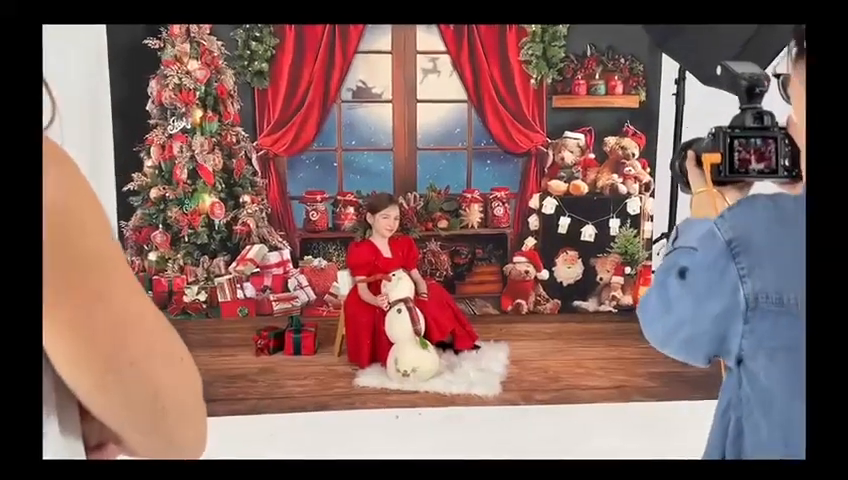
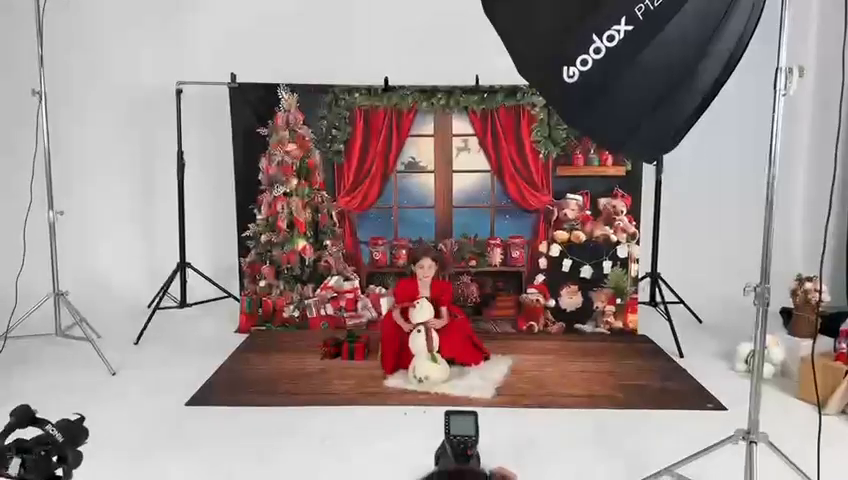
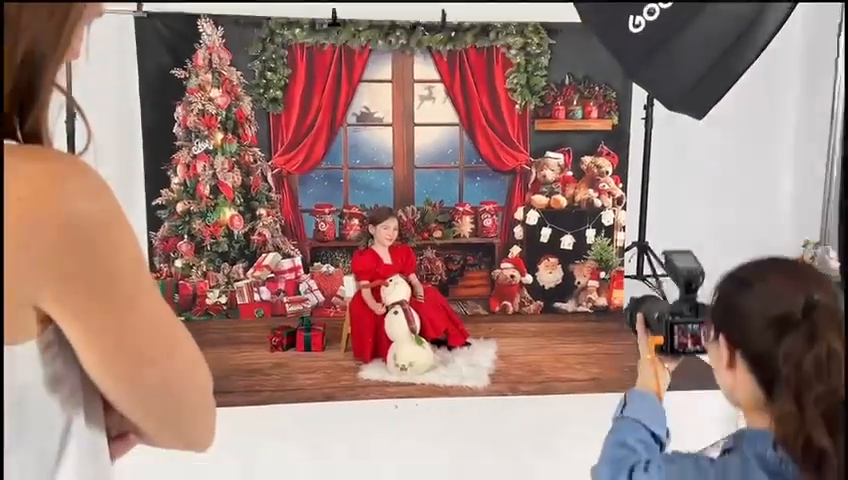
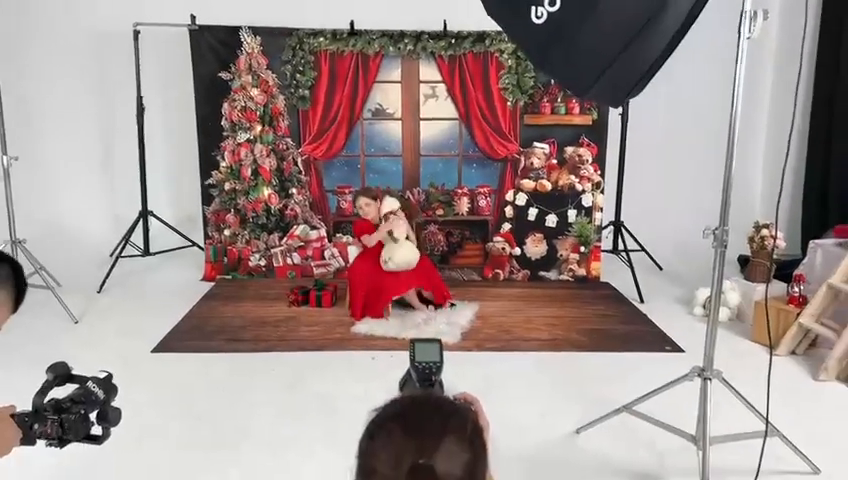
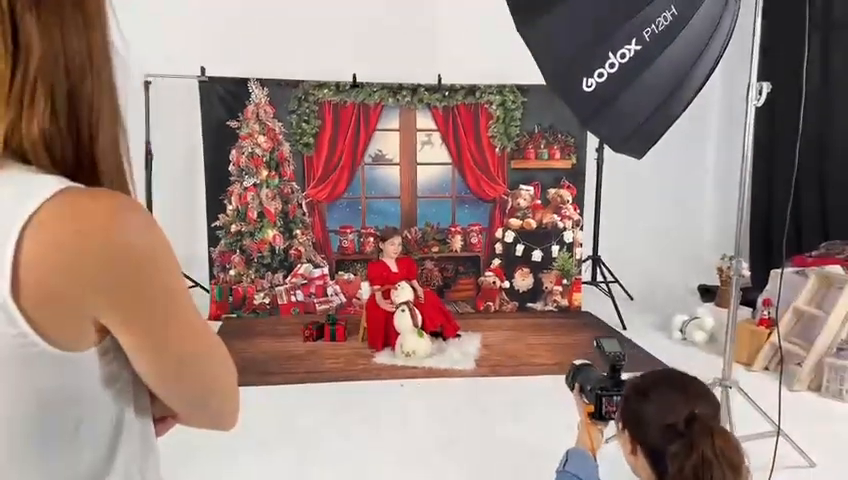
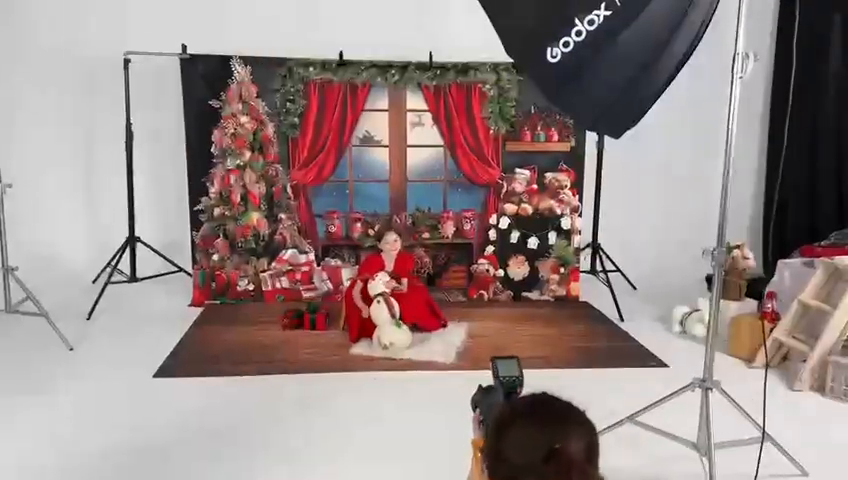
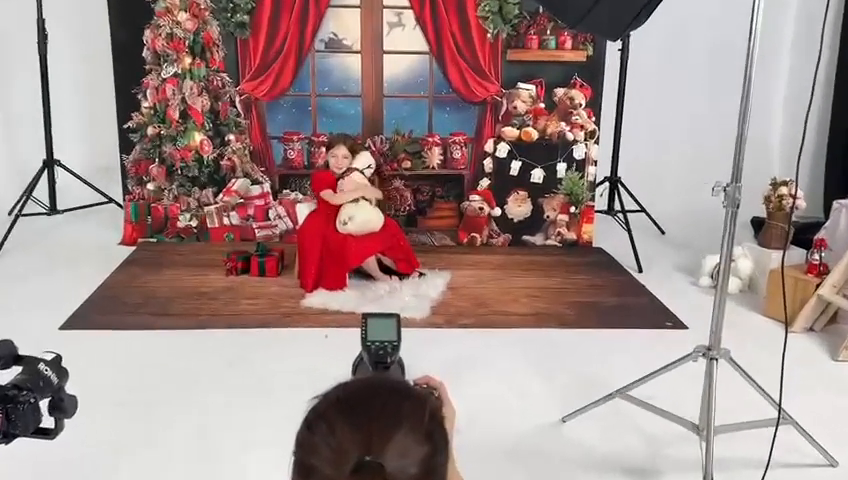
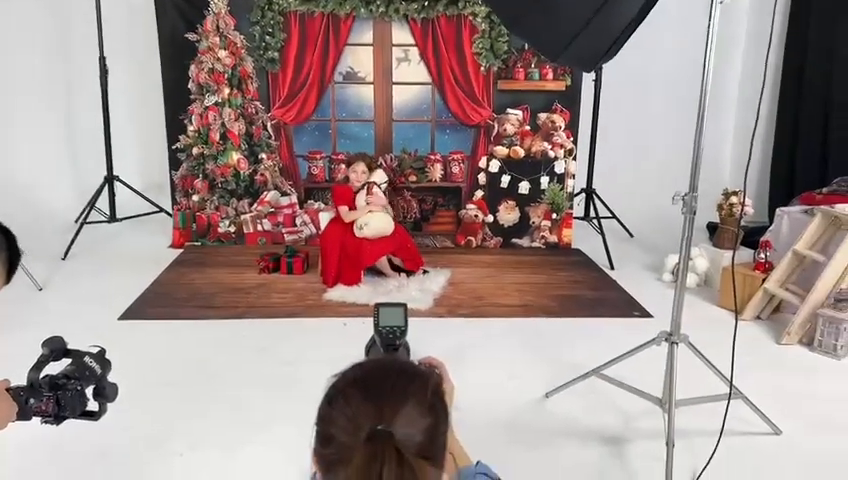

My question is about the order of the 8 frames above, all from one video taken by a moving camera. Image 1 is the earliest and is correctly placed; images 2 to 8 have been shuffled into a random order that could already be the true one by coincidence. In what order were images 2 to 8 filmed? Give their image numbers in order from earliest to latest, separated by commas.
3, 5, 6, 2, 4, 8, 7
